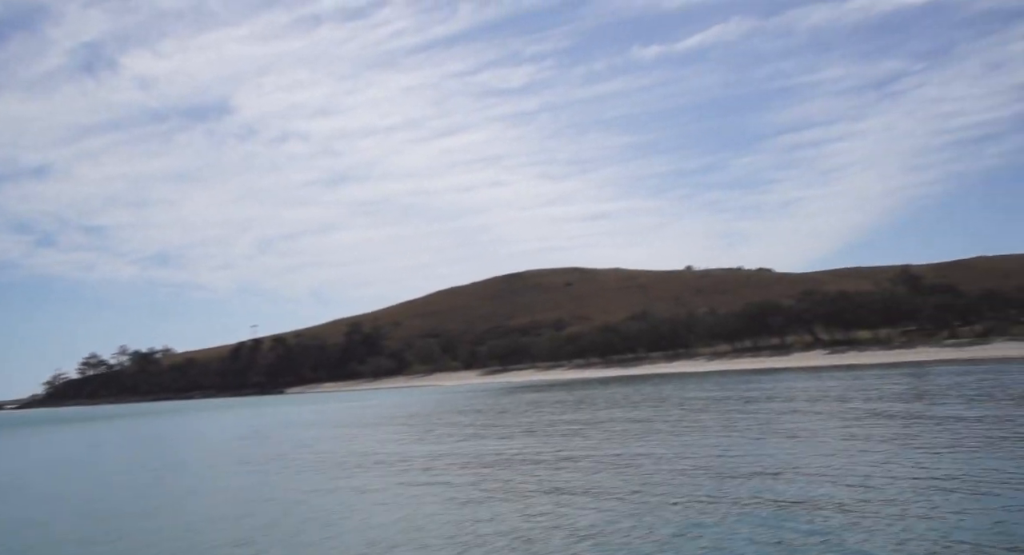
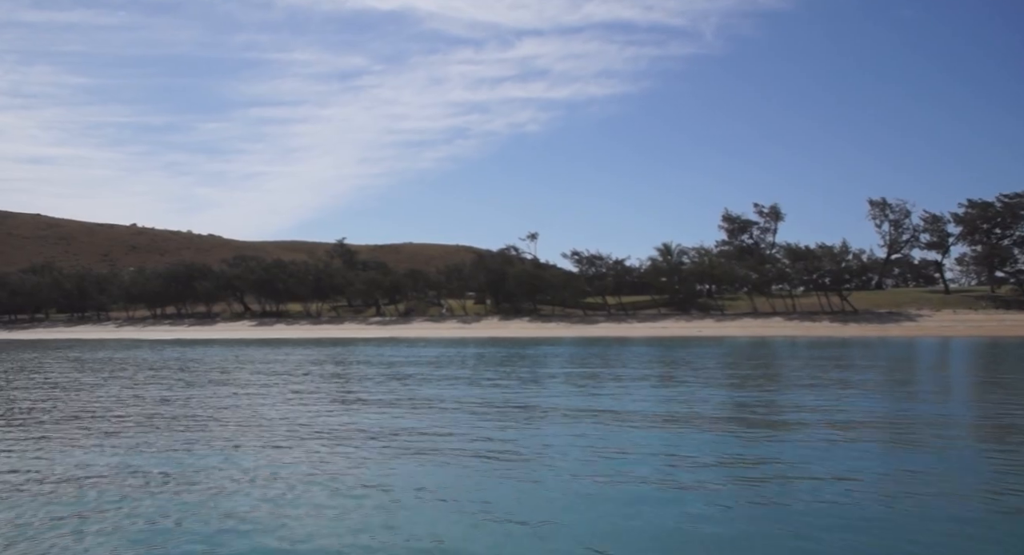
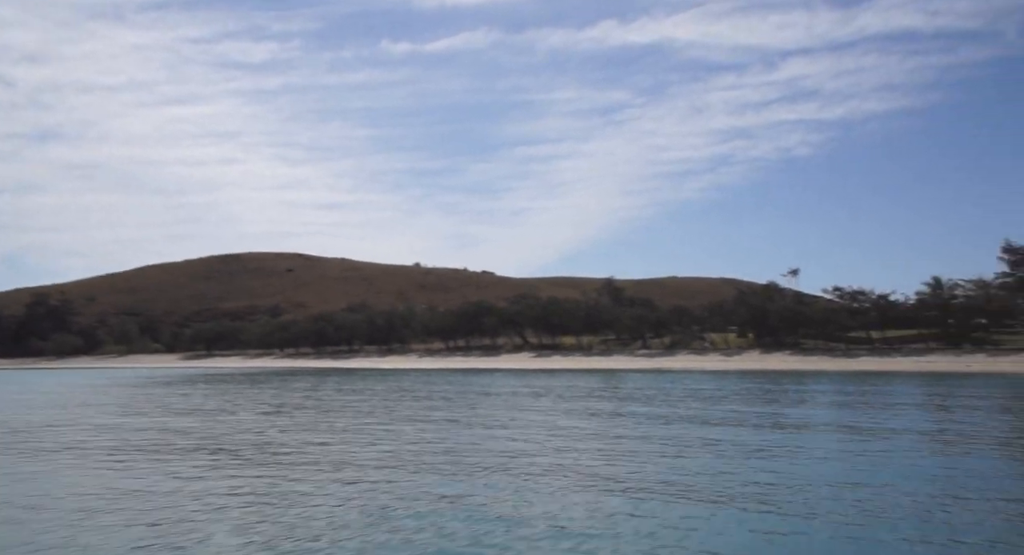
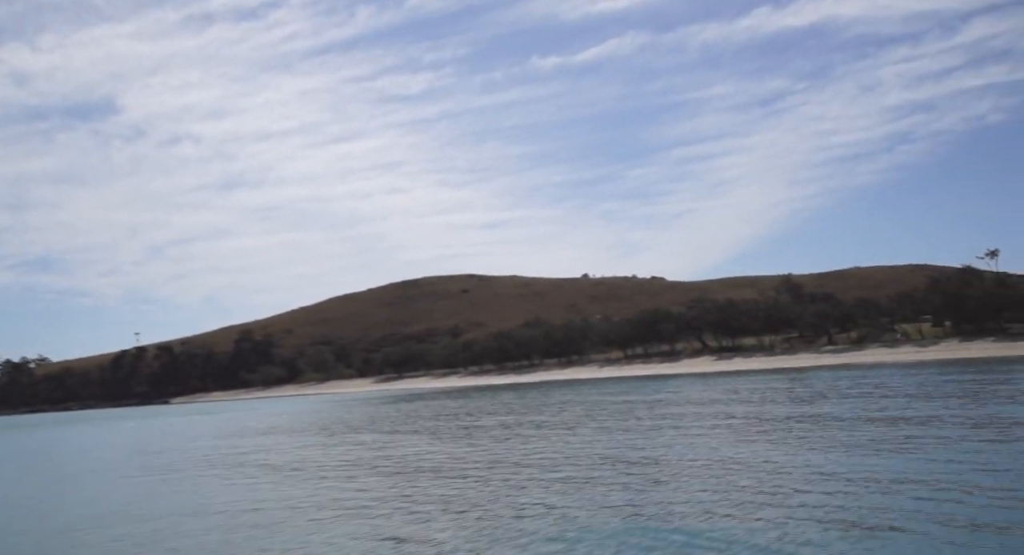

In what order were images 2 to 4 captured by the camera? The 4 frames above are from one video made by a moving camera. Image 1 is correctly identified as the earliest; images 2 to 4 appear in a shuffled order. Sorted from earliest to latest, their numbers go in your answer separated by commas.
4, 3, 2
